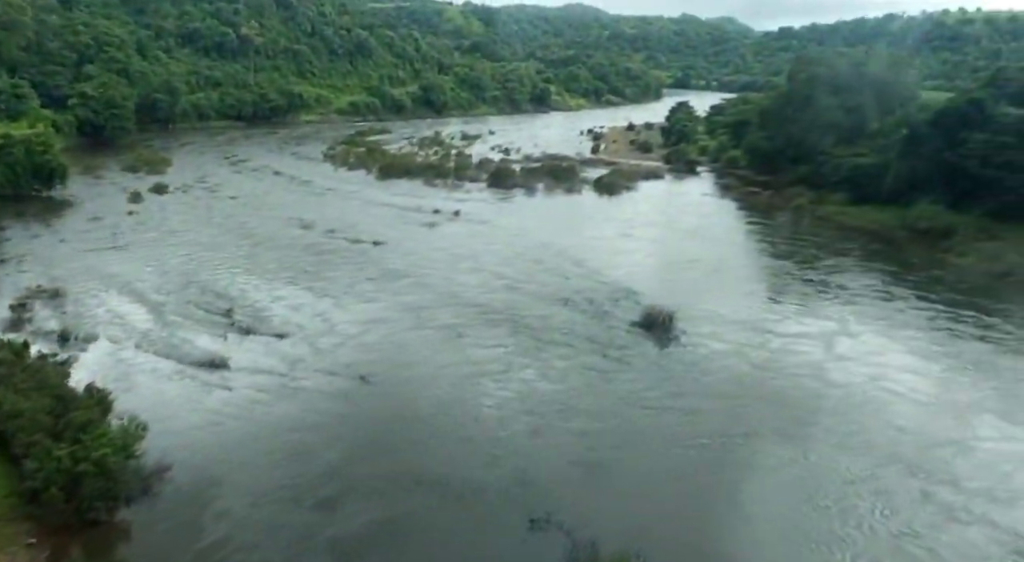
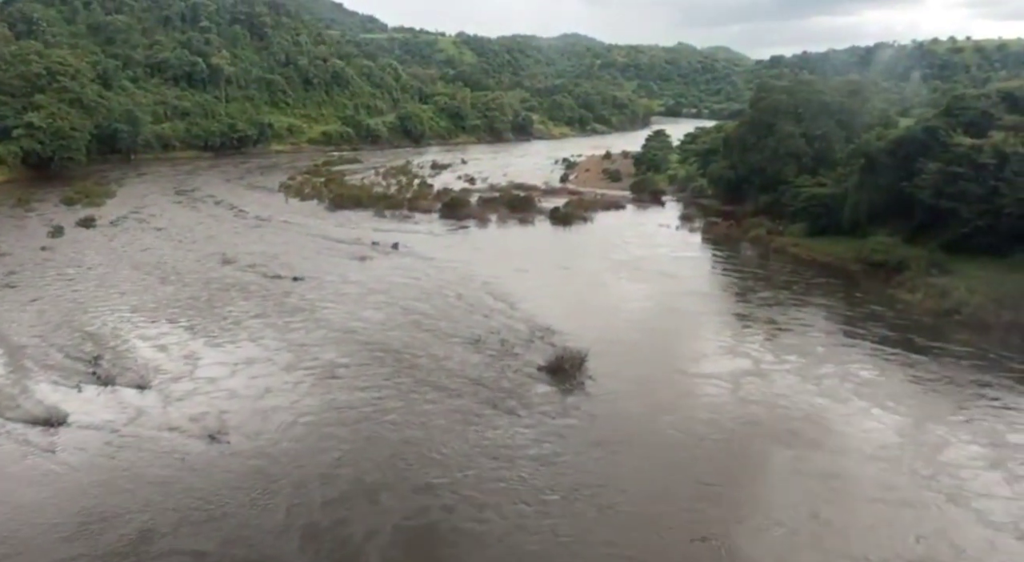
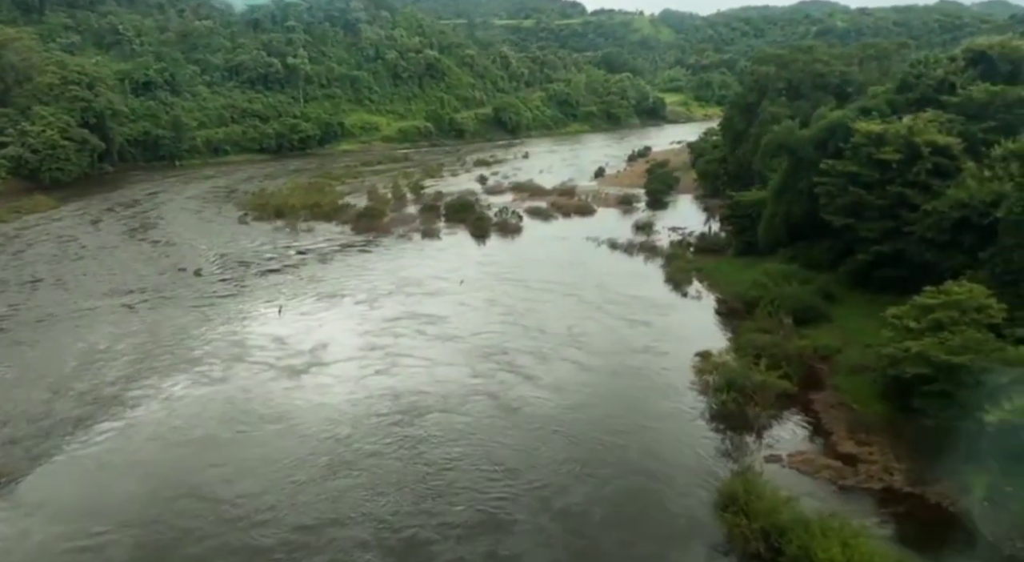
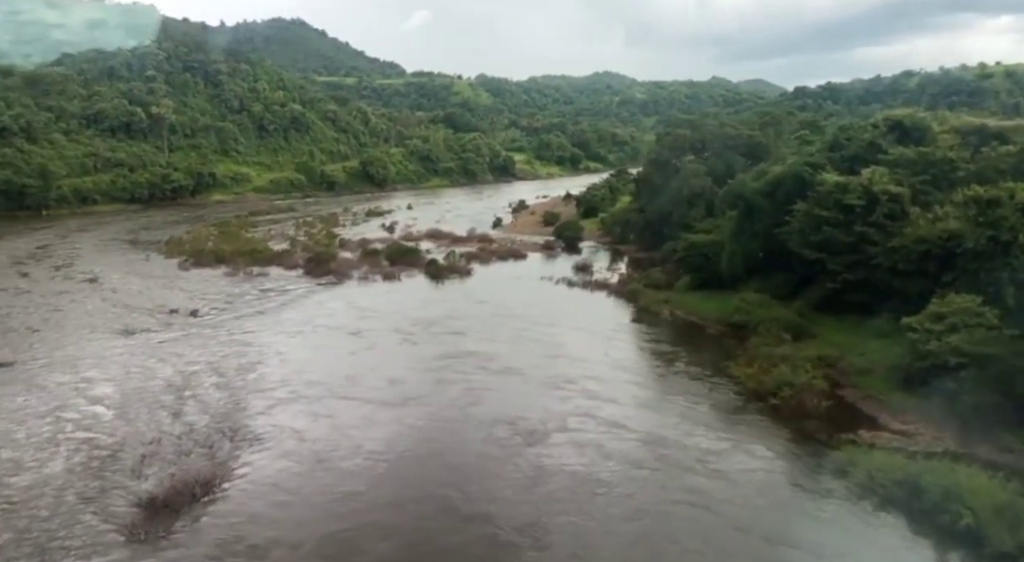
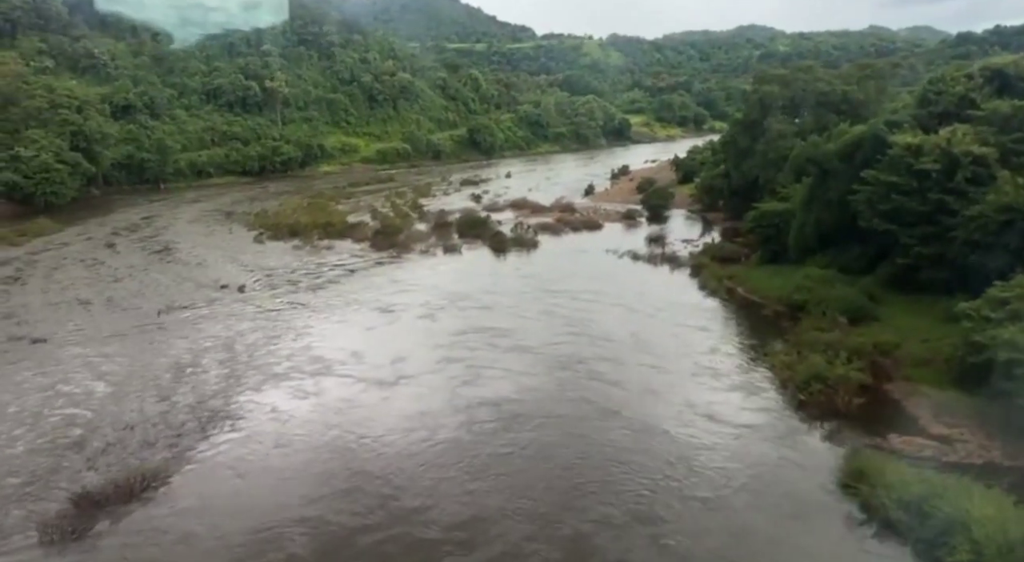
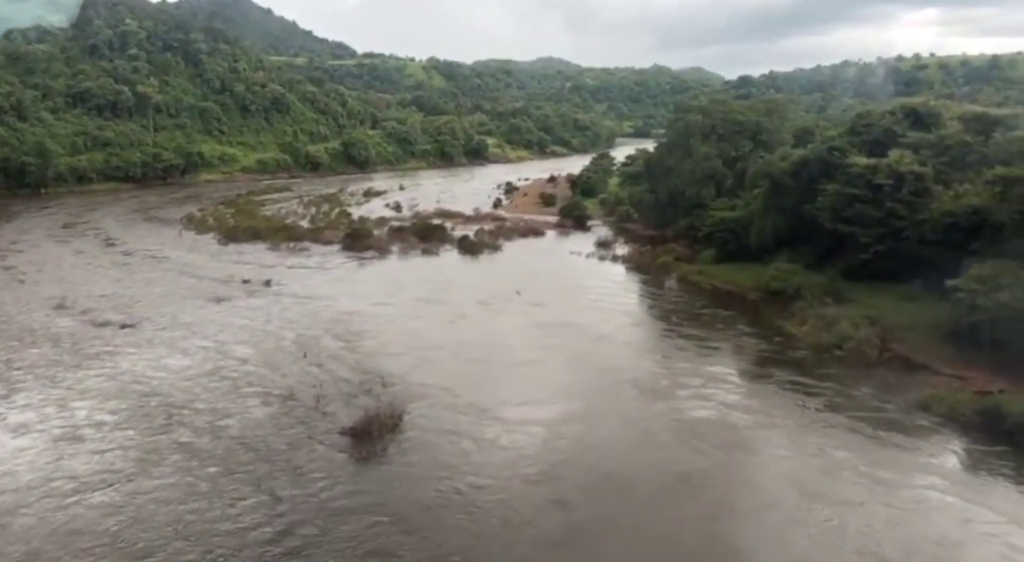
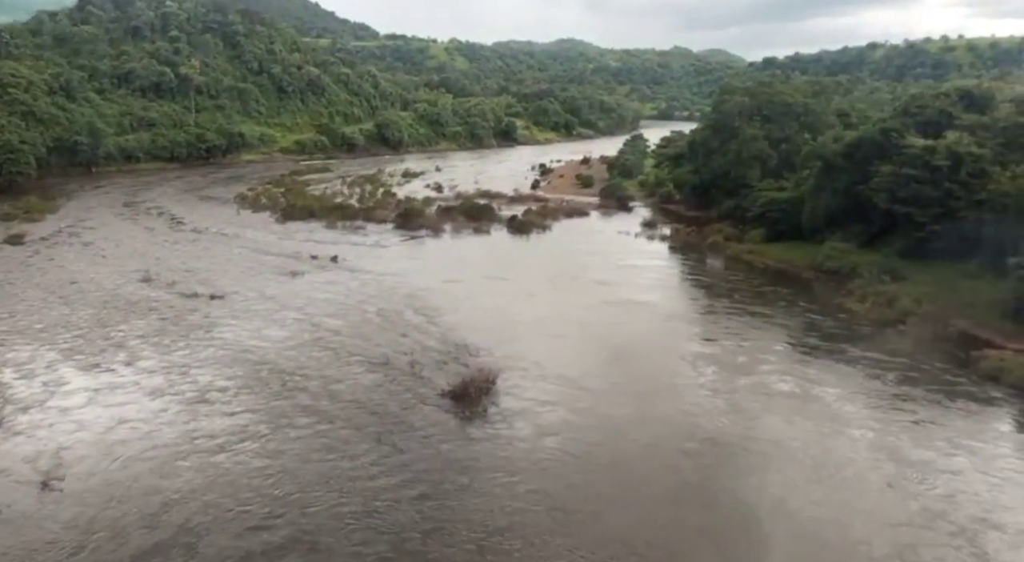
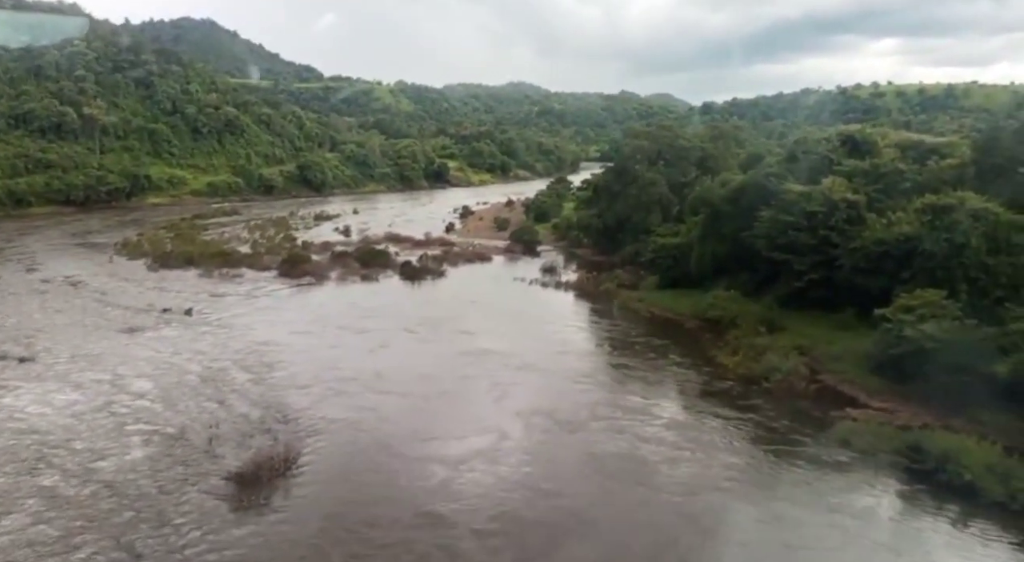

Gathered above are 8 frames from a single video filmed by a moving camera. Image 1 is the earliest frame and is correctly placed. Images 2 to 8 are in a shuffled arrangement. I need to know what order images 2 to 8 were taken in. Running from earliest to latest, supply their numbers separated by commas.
2, 7, 6, 8, 4, 5, 3
